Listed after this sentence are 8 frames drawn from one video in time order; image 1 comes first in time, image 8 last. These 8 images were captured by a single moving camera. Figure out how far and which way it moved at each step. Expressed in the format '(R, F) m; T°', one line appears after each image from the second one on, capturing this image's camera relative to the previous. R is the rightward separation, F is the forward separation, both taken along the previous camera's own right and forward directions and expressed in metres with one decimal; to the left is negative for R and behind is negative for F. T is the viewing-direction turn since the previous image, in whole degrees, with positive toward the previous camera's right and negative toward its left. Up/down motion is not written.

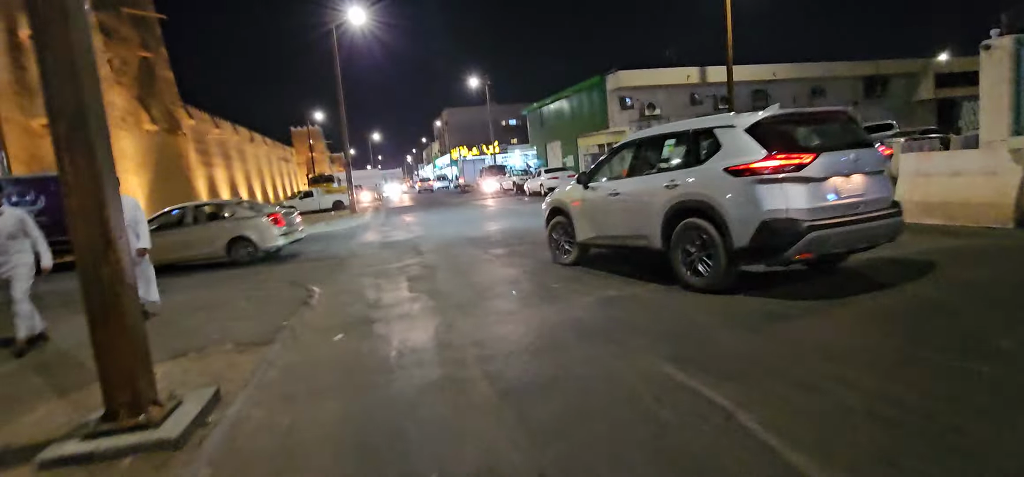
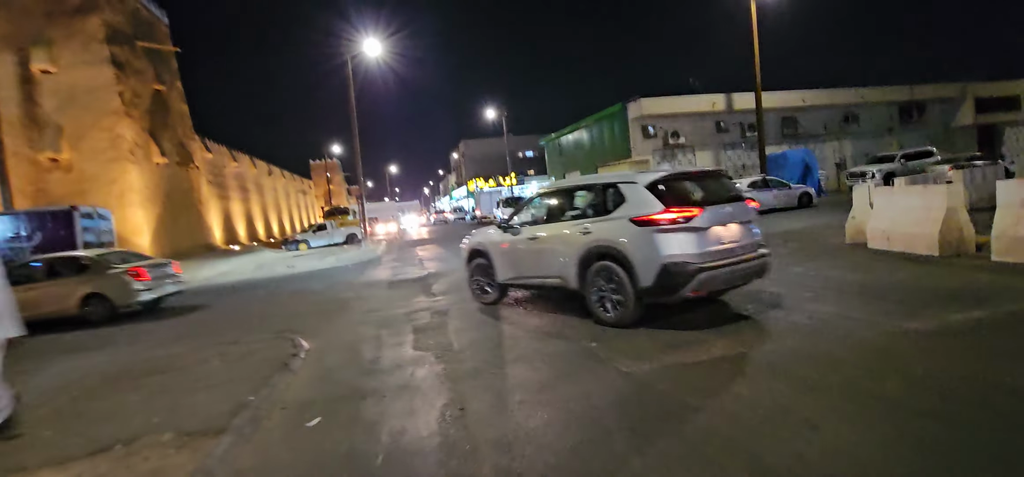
(-0.1, +1.3) m; -2°
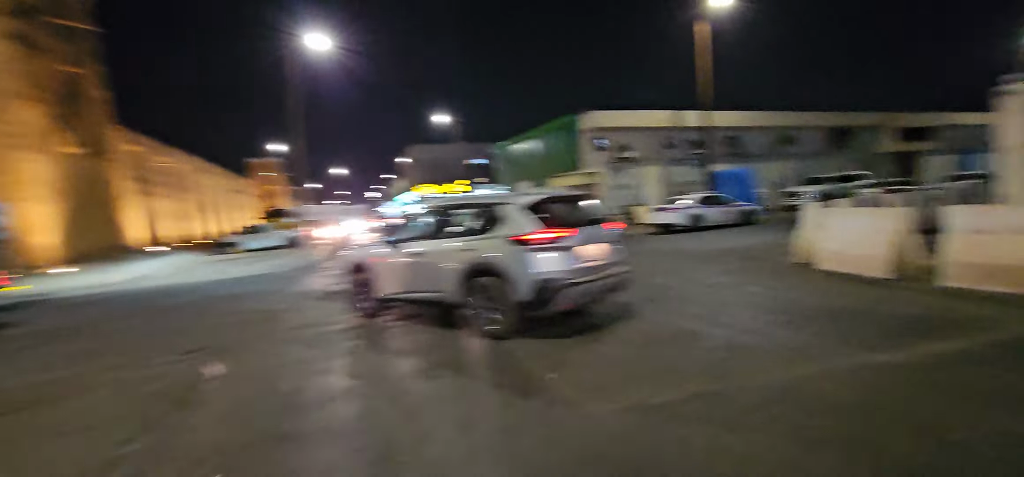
(-0.1, +0.8) m; +5°
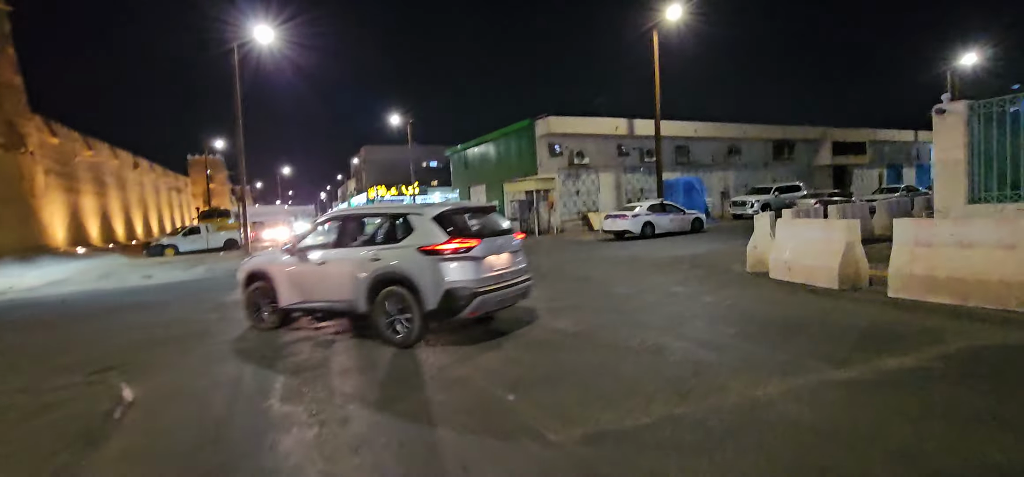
(-0.1, +0.4) m; +4°
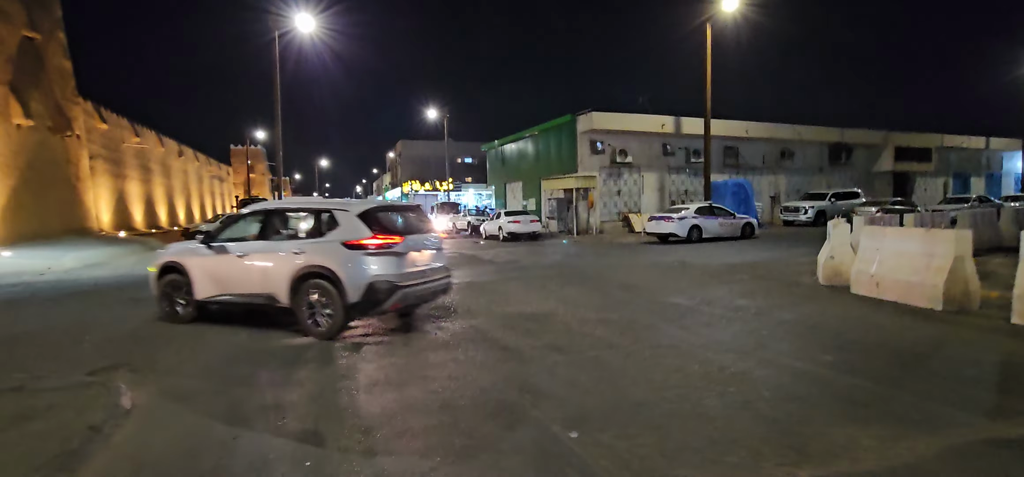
(-0.3, +1.1) m; -3°
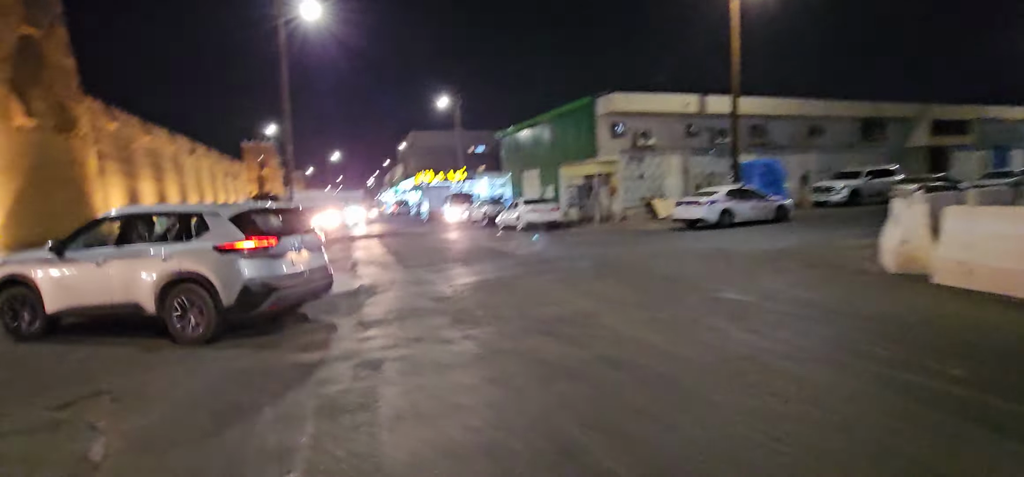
(-0.3, +1.1) m; -1°
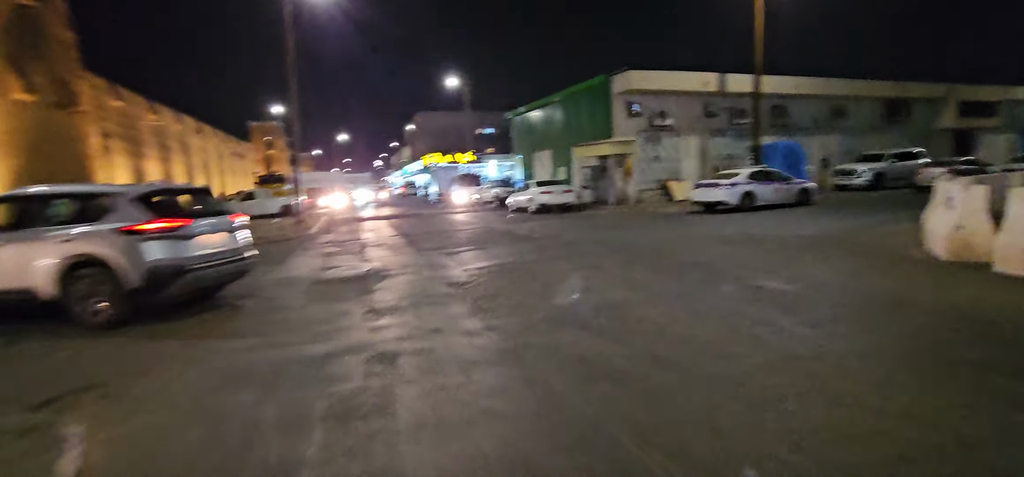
(-0.2, +0.7) m; -1°
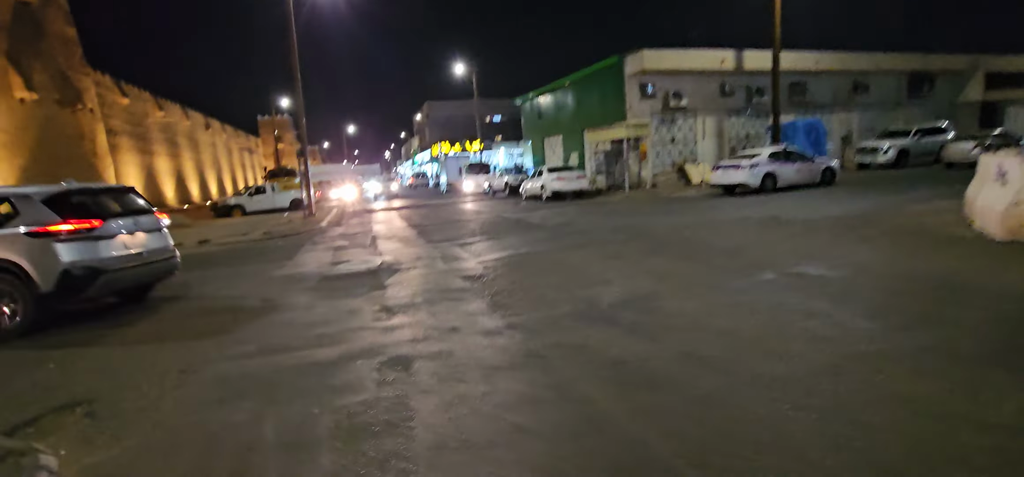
(-0.1, +0.6) m; -1°
